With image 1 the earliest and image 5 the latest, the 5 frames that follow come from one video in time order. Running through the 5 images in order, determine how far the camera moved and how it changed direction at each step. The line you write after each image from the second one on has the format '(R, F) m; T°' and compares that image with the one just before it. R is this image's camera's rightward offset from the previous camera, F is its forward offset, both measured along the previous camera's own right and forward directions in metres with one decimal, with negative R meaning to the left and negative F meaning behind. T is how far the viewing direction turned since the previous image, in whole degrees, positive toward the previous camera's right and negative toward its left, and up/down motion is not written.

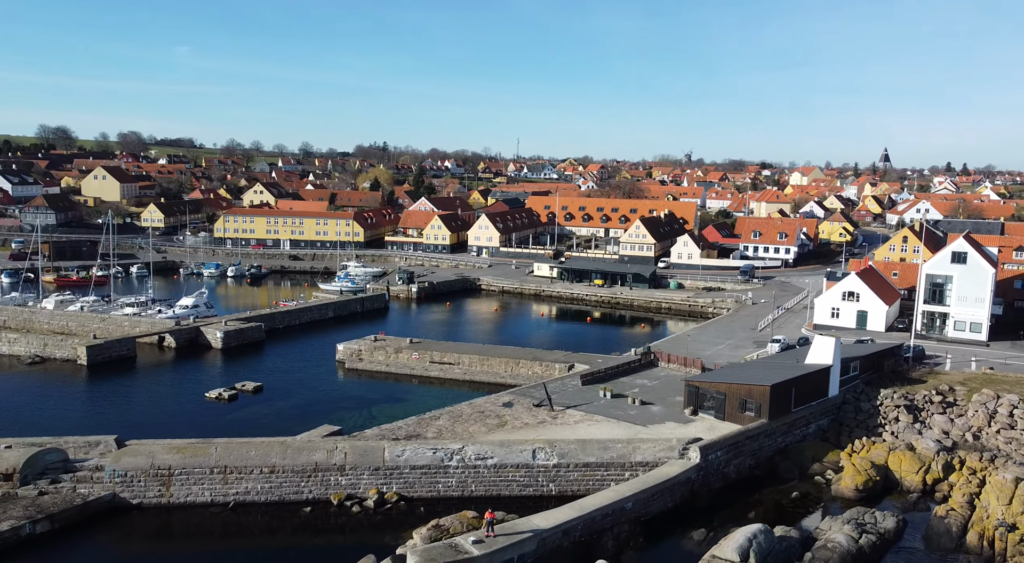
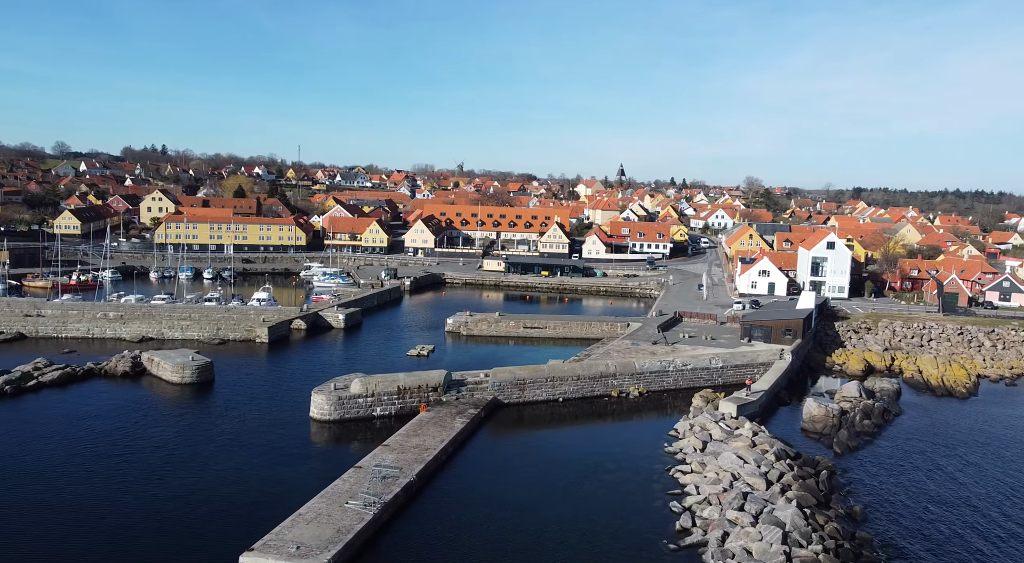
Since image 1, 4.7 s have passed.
(-13.8, -7.6) m; +20°
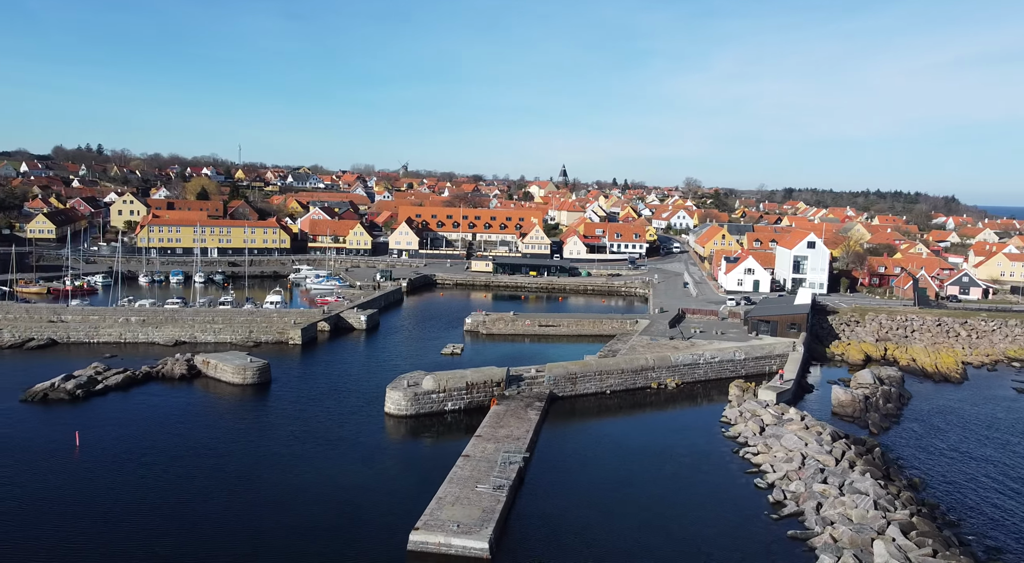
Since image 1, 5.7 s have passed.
(-3.7, -1.5) m; +5°
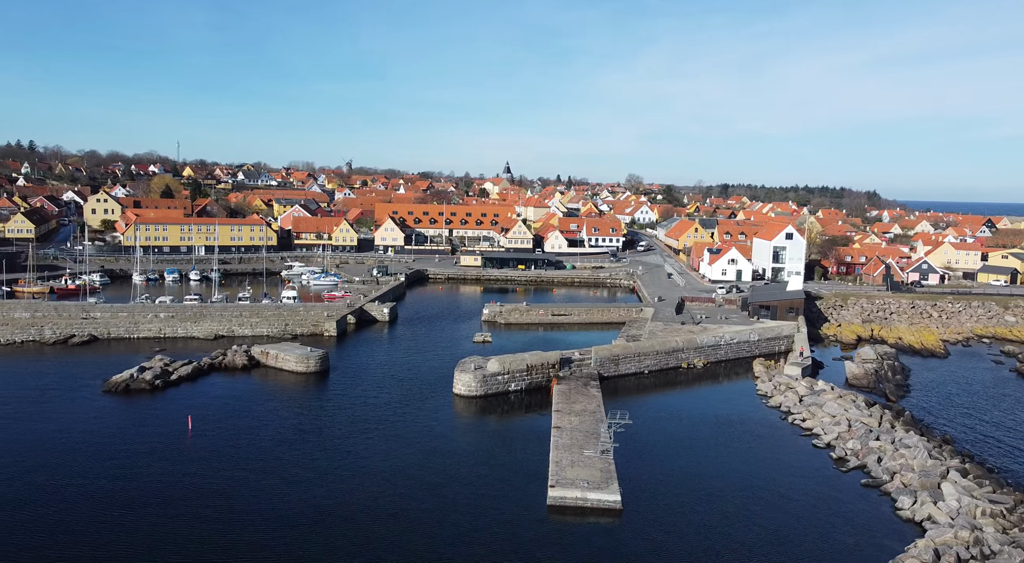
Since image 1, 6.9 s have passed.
(-3.8, -1.8) m; +5°
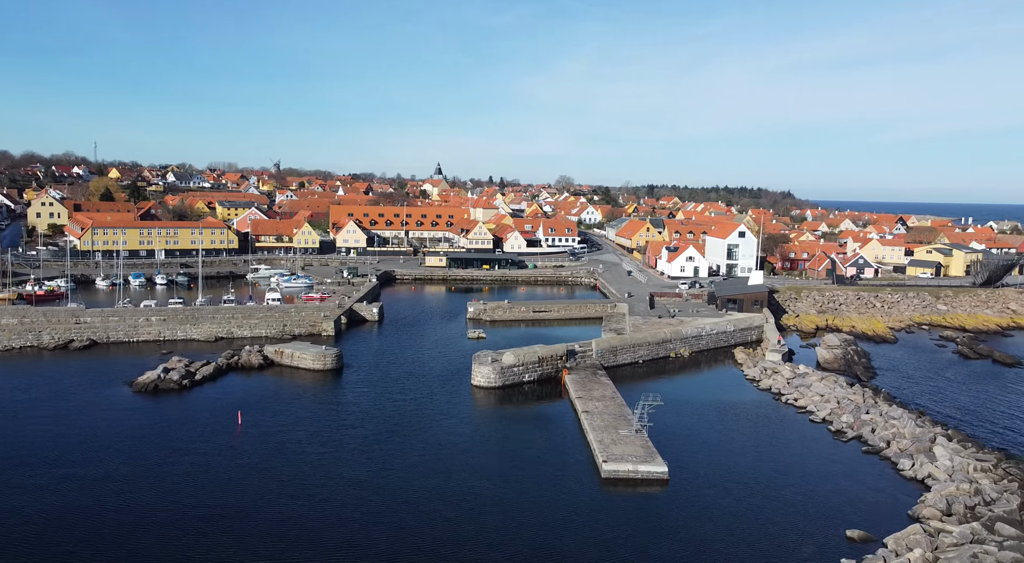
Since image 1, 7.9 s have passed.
(-3.0, -1.7) m; +6°
